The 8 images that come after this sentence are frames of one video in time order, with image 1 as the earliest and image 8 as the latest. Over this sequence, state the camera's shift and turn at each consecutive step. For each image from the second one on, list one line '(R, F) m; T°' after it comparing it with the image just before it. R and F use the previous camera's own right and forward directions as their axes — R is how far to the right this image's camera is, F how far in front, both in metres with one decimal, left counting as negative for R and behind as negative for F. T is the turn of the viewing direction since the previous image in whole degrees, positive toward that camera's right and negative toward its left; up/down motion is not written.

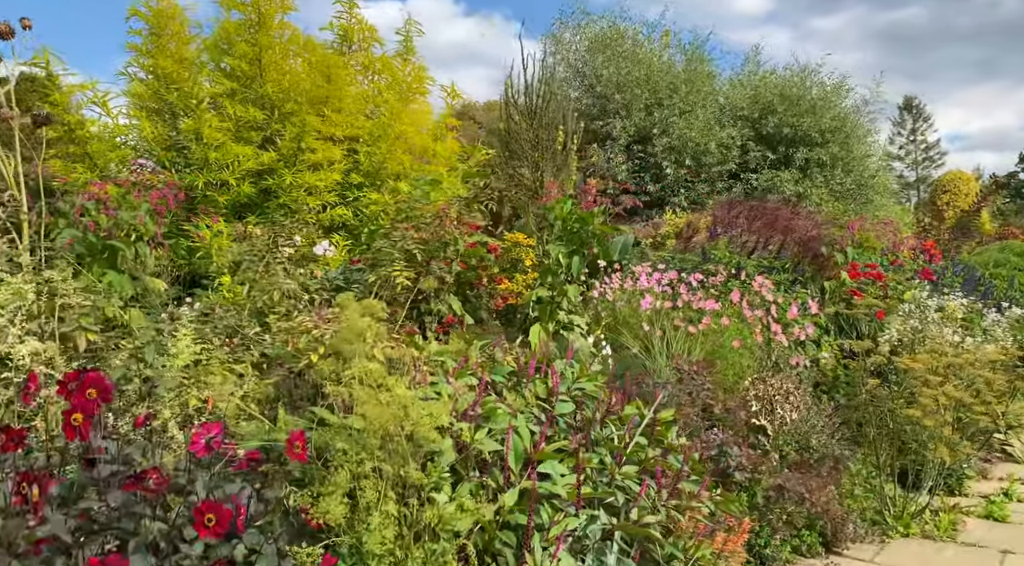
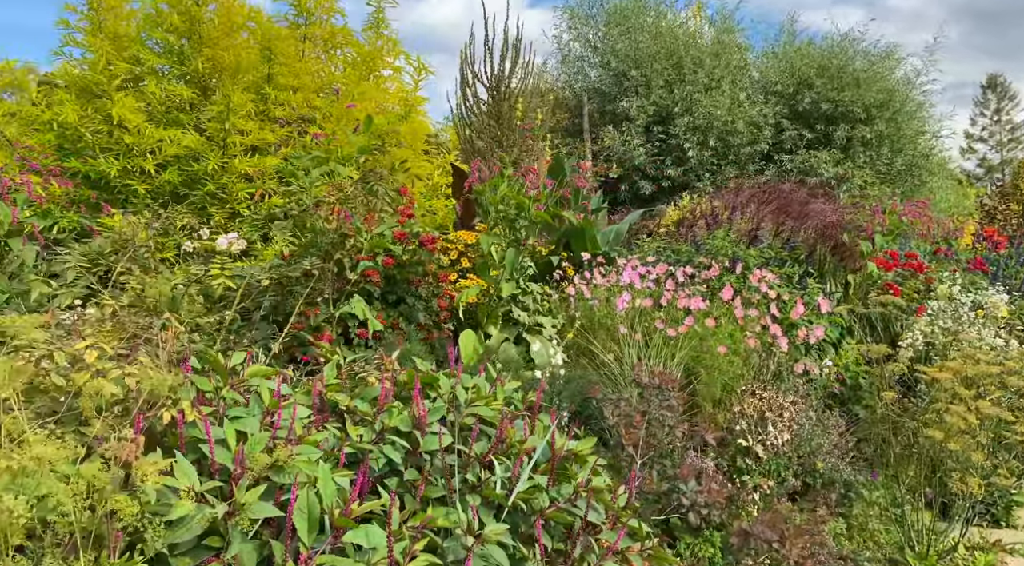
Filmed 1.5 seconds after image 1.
(+0.6, +0.7) m; -4°
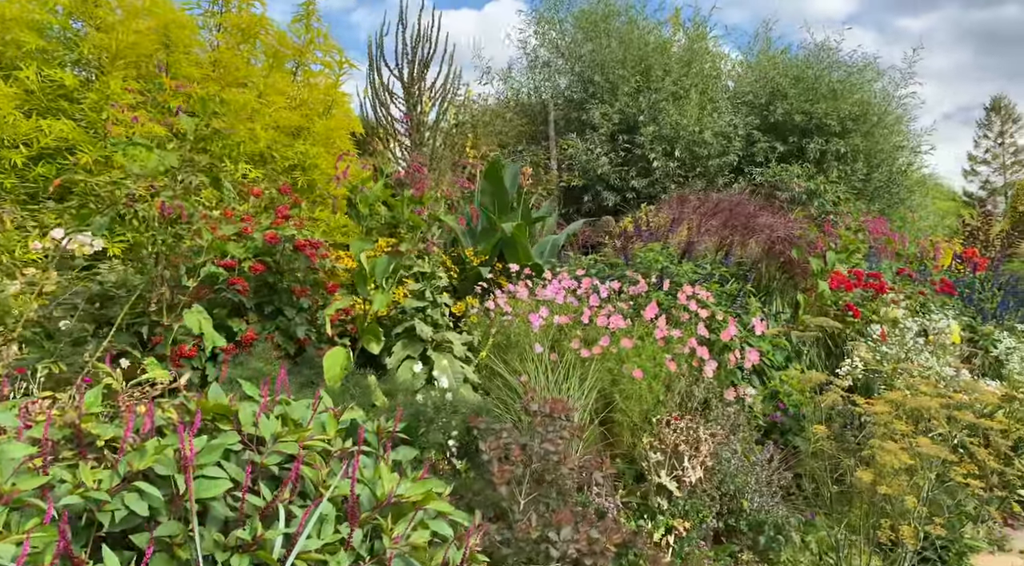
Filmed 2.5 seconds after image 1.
(+0.5, +0.4) m; 0°
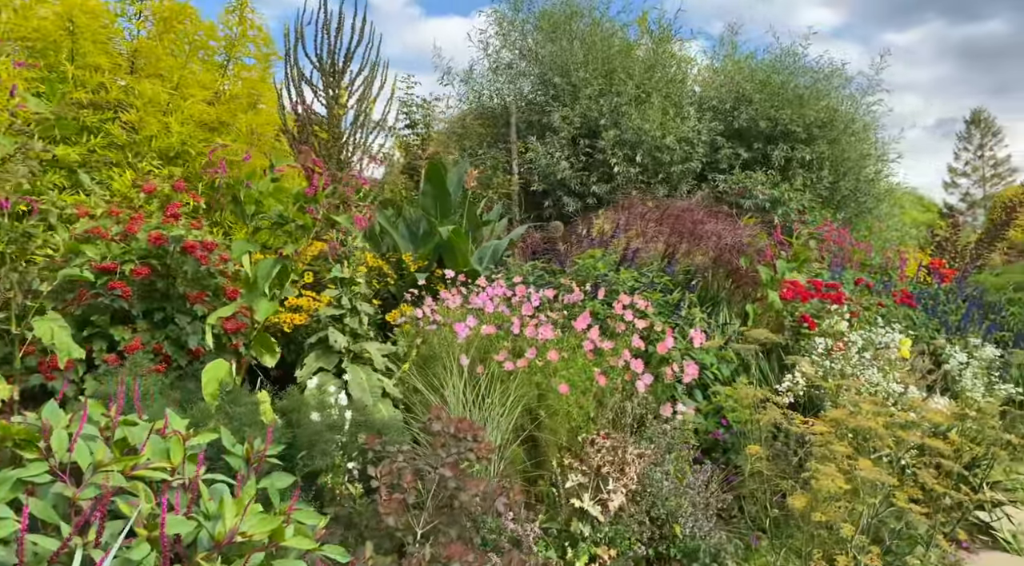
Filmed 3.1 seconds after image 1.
(+0.3, +0.3) m; +1°
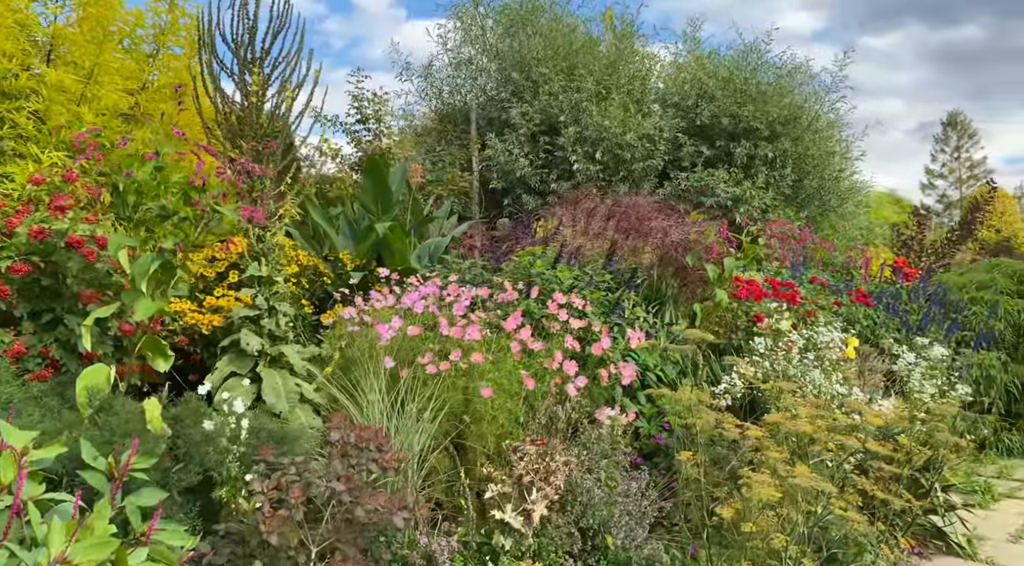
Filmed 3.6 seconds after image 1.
(+0.2, +0.2) m; +1°
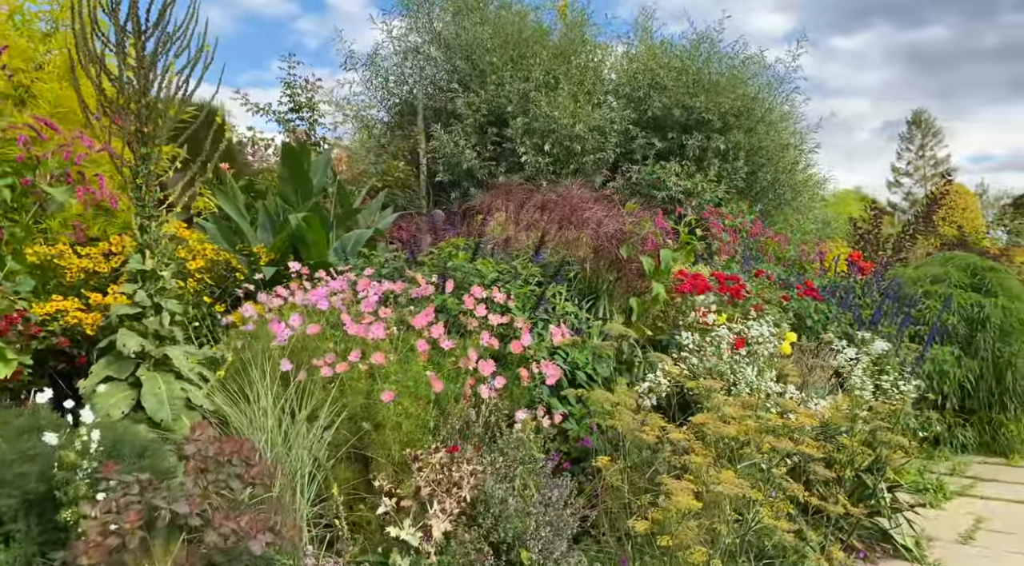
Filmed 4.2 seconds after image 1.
(+0.3, +0.3) m; +2°
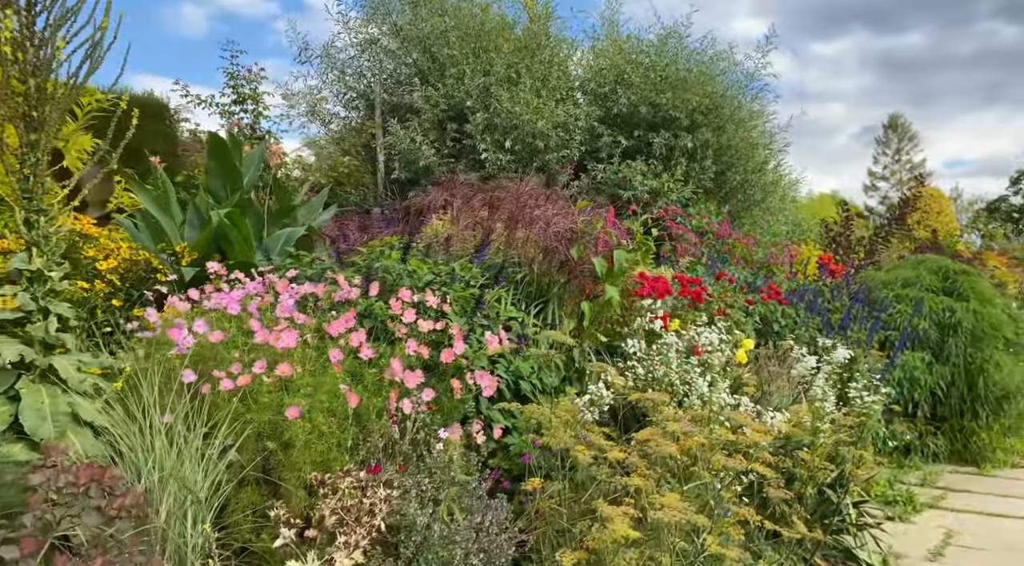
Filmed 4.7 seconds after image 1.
(+0.2, +0.3) m; +1°
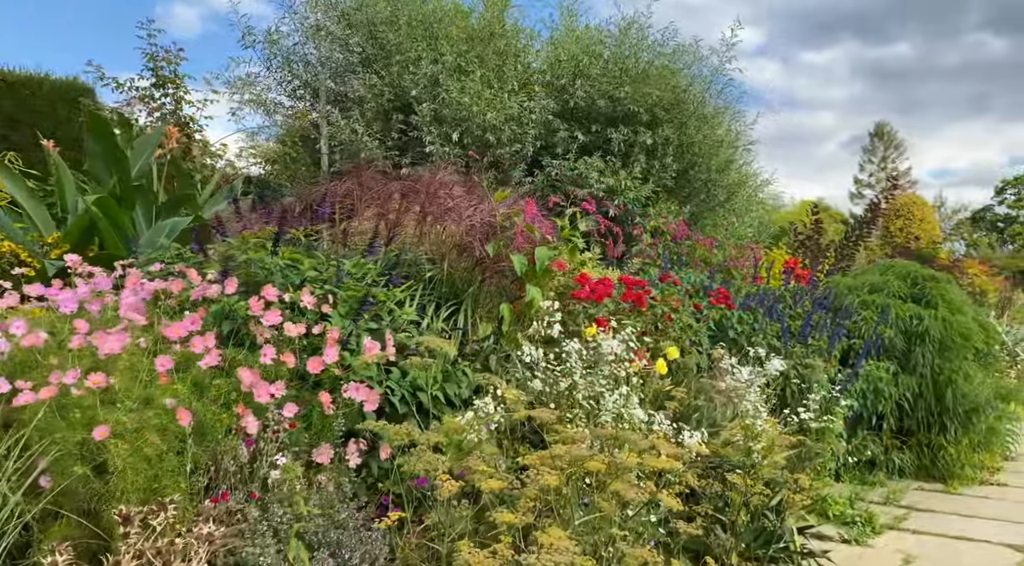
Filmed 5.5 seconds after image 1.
(+0.4, +0.4) m; +1°
